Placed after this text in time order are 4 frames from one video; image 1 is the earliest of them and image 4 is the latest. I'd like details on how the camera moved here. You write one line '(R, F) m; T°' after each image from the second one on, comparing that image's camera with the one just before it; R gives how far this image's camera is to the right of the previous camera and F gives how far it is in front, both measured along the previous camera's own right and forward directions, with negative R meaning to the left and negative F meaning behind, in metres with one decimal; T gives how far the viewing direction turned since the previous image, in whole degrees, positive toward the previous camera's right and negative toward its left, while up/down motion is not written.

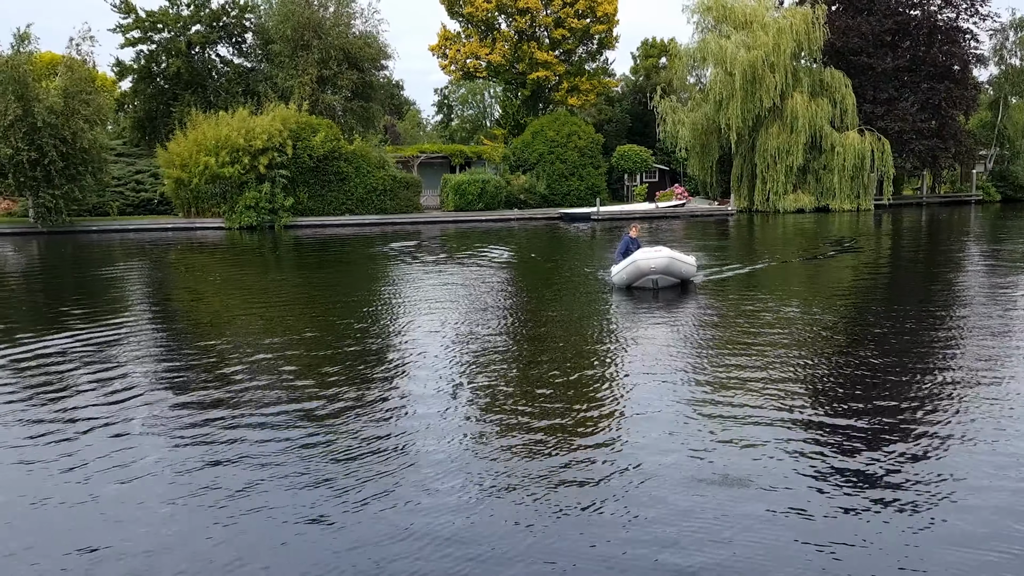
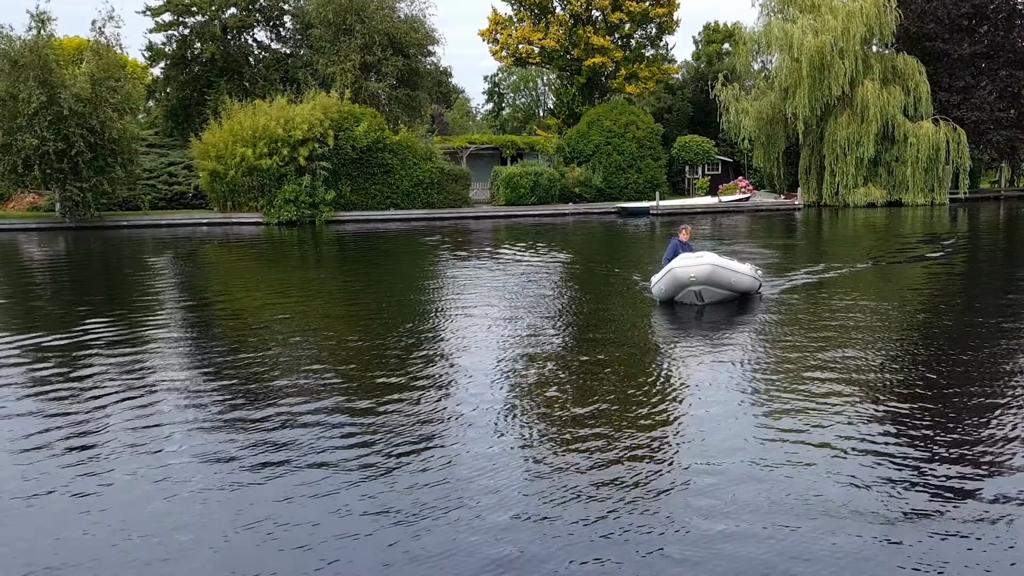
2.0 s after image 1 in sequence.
(0.0, +0.9) m; -4°
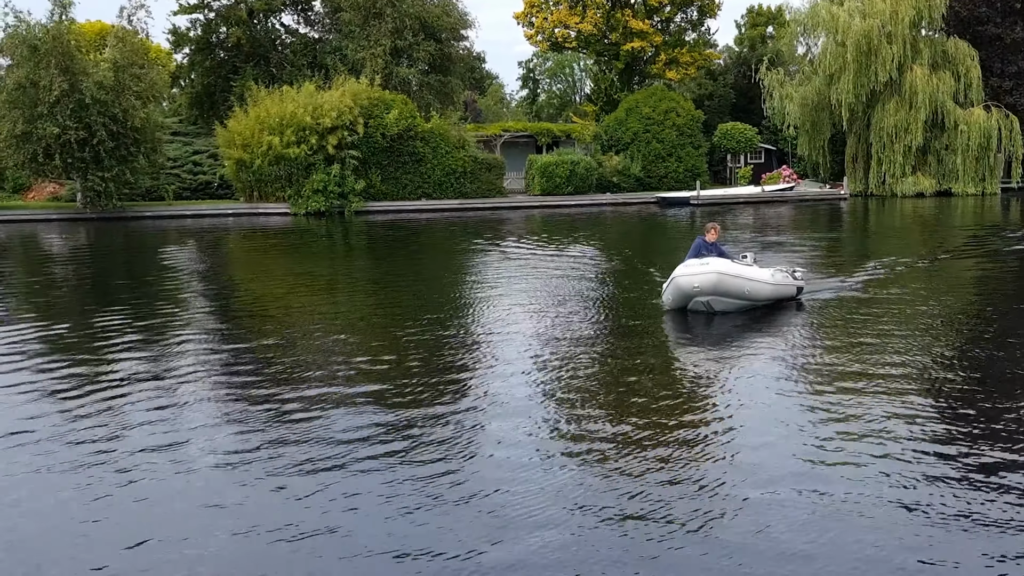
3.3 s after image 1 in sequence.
(0.0, +0.5) m; -2°
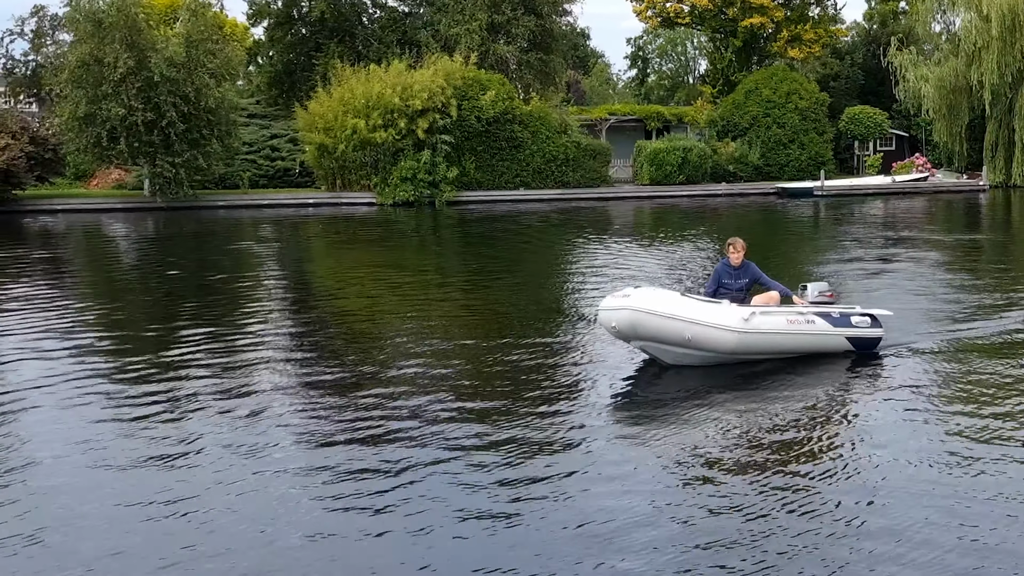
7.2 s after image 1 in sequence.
(-0.2, +1.3) m; -6°
